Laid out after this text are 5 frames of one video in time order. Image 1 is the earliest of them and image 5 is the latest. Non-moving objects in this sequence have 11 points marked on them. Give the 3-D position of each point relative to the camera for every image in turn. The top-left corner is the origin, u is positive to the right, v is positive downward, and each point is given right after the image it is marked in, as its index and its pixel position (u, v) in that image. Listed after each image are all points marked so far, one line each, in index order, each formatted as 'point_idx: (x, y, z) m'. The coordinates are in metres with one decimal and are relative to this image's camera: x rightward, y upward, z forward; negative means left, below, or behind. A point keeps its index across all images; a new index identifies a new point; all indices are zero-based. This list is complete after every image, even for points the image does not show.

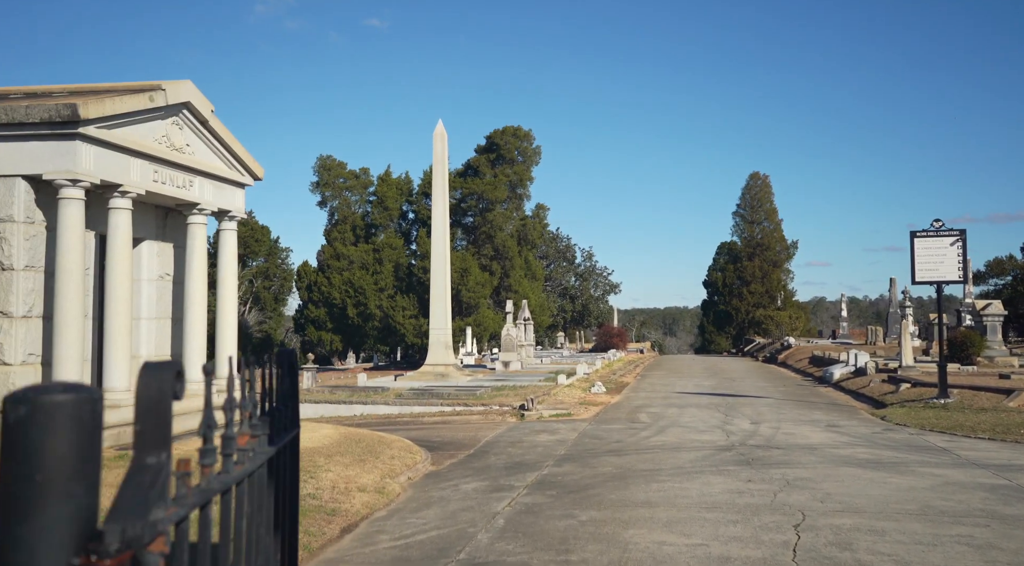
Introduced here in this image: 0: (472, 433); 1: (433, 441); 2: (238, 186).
0: (-0.9, -3.2, +18.2) m
1: (-1.5, -3.1, +16.9) m
2: (-5.0, +1.8, +16.0) m
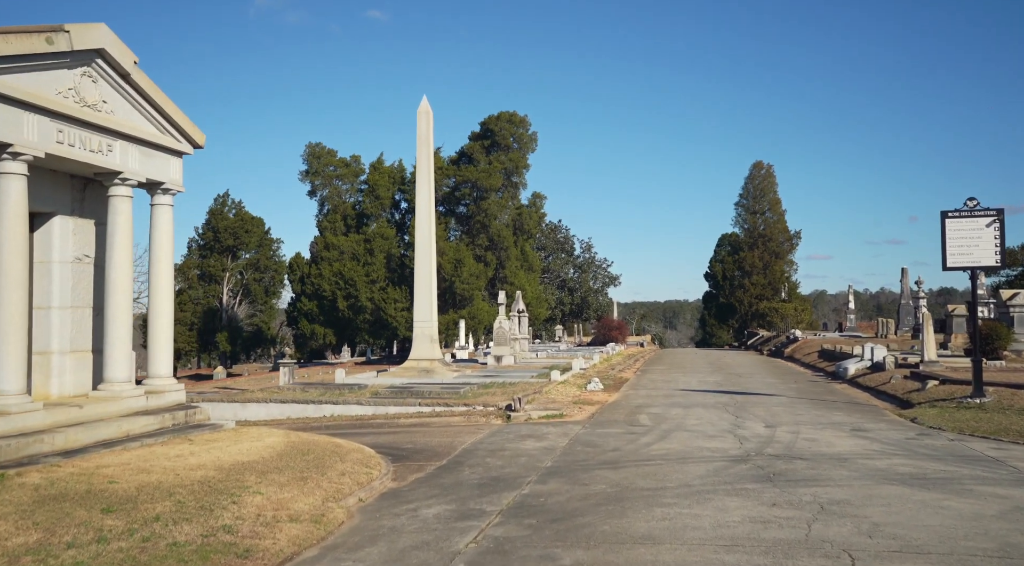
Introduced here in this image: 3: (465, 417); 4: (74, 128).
0: (-1.2, -2.9, +16.1) m
1: (-1.9, -2.8, +14.7) m
2: (-5.4, +2.0, +13.8) m
3: (-1.0, -2.9, +18.8) m
4: (-5.9, +2.1, +11.6) m
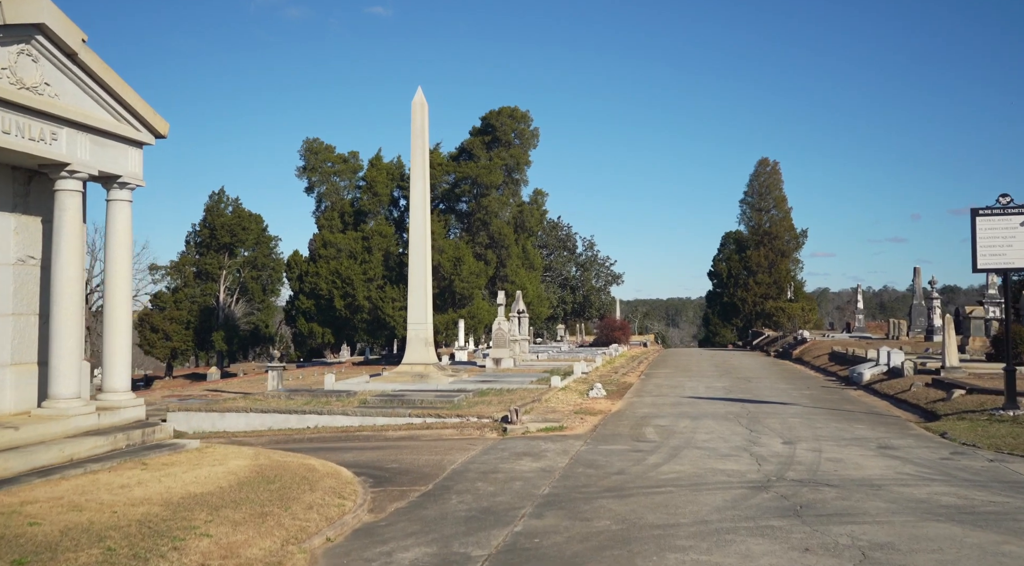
0: (-1.3, -2.9, +14.7) m
1: (-2.0, -2.9, +13.4) m
2: (-5.4, +2.0, +12.5) m
3: (-1.1, -3.0, +17.5) m
4: (-5.9, +2.0, +10.3) m
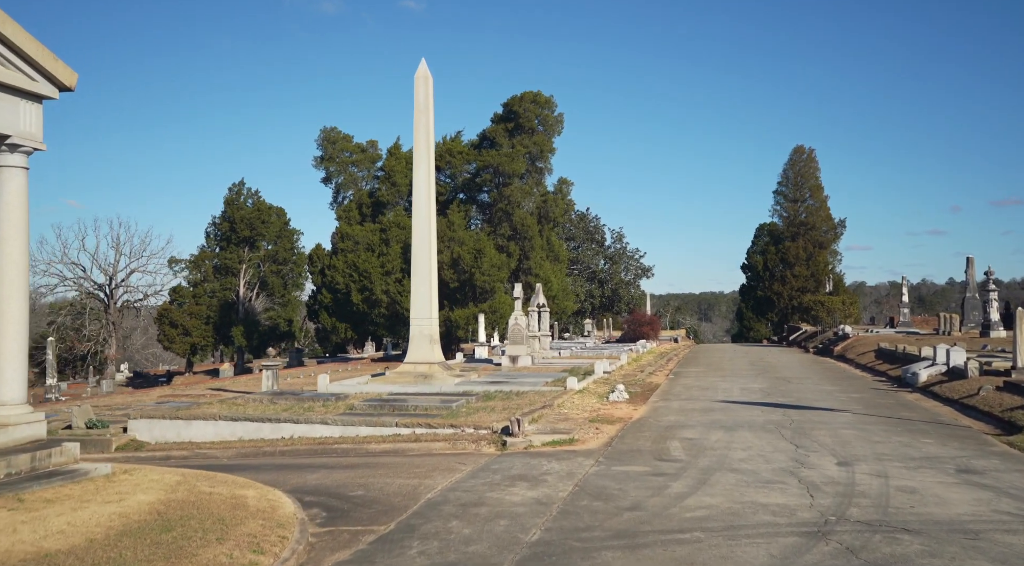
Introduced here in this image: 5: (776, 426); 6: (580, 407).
0: (-1.3, -2.8, +12.2) m
1: (-2.1, -2.7, +10.9) m
2: (-5.6, +2.1, +10.1) m
3: (-1.1, -2.8, +15.0) m
4: (-6.2, +2.2, +7.9) m
5: (+5.0, -2.7, +16.5) m
6: (+1.6, -2.8, +19.6) m
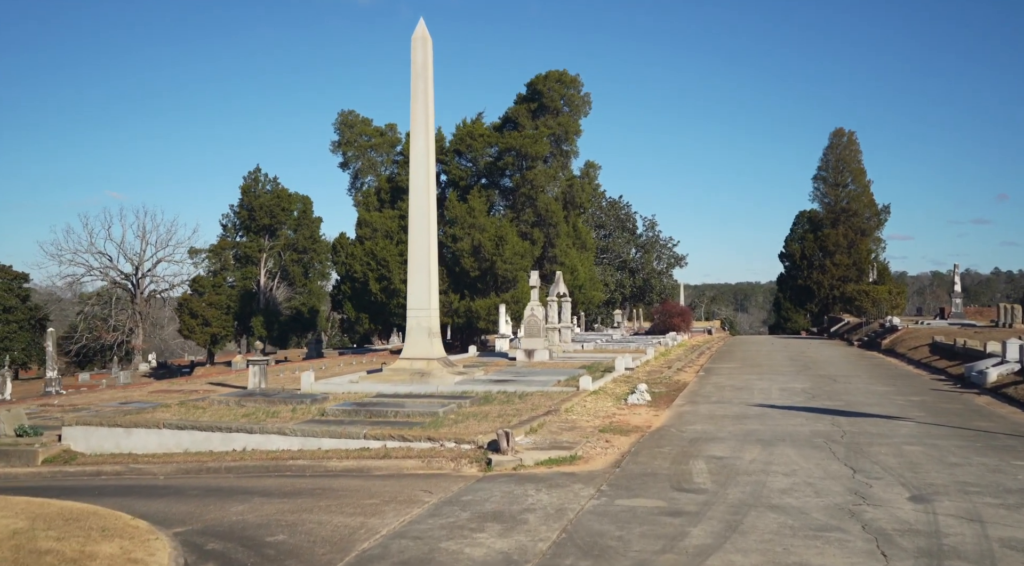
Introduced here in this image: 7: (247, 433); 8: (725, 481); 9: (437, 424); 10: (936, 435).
0: (-1.6, -2.5, +9.5) m
1: (-2.4, -2.5, +8.2) m
2: (-6.0, +2.3, +7.5) m
3: (-1.3, -2.5, +12.3) m
4: (-6.6, +2.3, +5.4) m
5: (+4.9, -2.4, +13.5) m
6: (+1.6, -2.5, +16.8) m
7: (-4.3, -2.5, +14.2) m
8: (+2.6, -2.4, +10.6) m
9: (-1.2, -2.4, +14.6) m
10: (+6.9, -2.5, +14.1) m
